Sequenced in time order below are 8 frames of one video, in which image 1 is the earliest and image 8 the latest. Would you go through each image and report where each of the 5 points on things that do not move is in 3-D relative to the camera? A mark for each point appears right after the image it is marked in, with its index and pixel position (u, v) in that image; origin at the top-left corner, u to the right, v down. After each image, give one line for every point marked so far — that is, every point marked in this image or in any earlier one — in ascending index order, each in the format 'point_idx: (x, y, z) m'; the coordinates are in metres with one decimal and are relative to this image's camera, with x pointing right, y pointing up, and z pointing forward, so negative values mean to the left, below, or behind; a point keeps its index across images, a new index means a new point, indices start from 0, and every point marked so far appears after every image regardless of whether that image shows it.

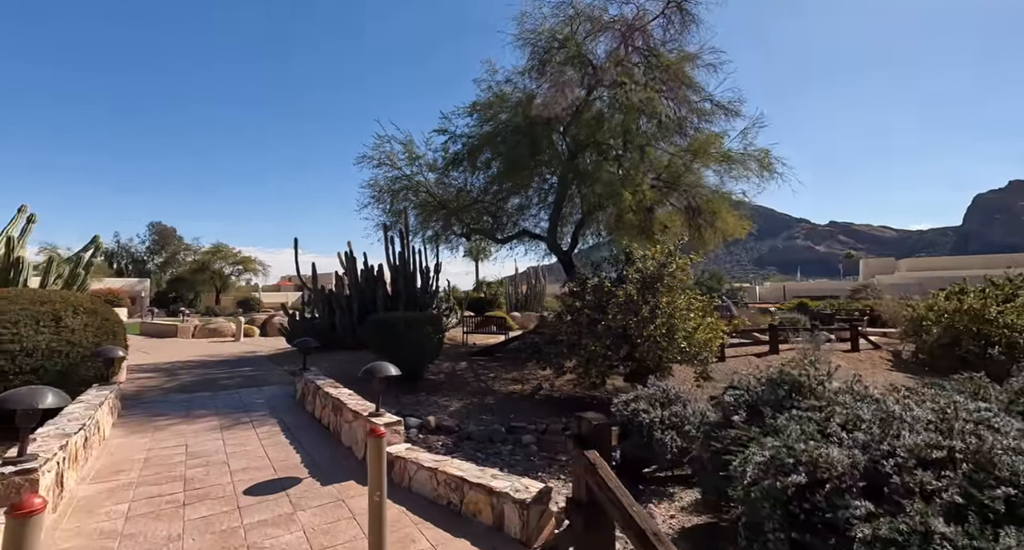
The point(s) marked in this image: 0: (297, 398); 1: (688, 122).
0: (-2.8, -1.6, +6.0) m
1: (+3.7, +3.3, +9.9) m
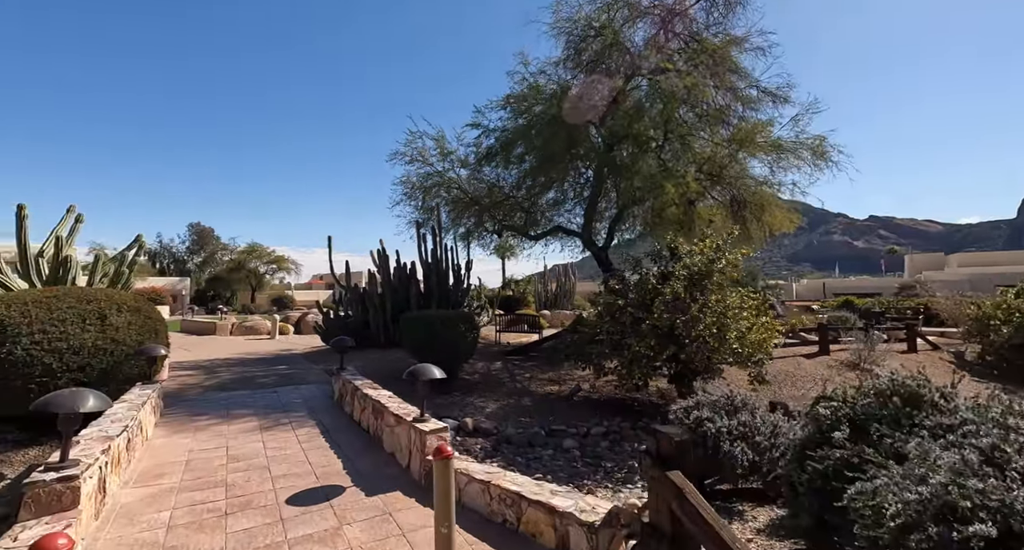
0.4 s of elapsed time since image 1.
0: (-2.3, -1.6, +5.9) m
1: (+4.5, +3.3, +9.4) m
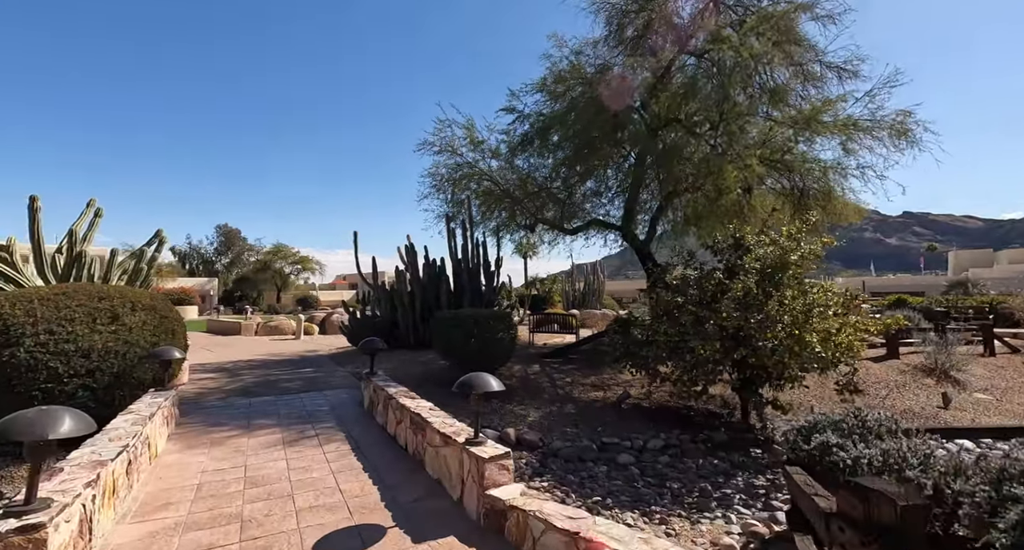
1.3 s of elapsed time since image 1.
0: (-1.7, -1.5, +5.3) m
1: (+5.1, +3.4, +8.5) m
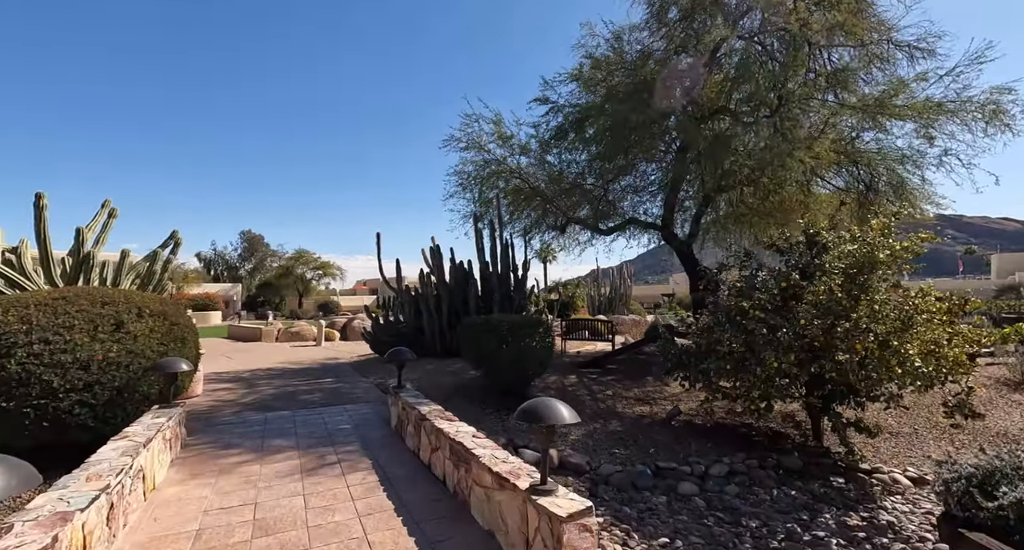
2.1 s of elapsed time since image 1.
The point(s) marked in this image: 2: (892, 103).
0: (-1.2, -1.5, +4.7) m
1: (+5.7, +3.4, +7.7) m
2: (+6.1, +2.8, +7.5) m
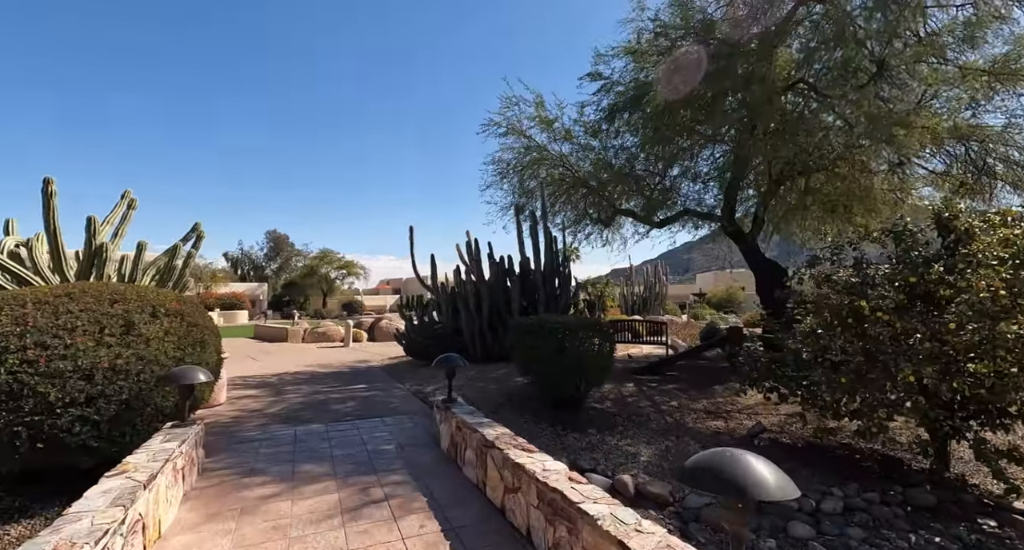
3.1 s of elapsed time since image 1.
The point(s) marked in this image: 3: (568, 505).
0: (-0.6, -1.5, +4.0) m
1: (+6.5, +3.4, +6.6) m
2: (+6.8, +2.8, +6.4) m
3: (+0.3, -1.1, +2.2) m
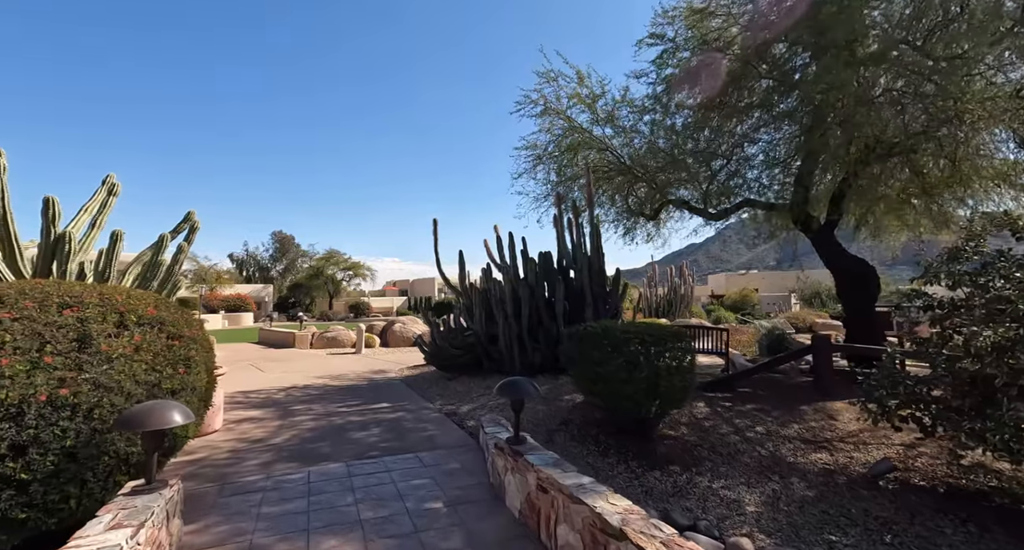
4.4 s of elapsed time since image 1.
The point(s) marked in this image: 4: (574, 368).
0: (0.0, -1.5, +2.8) m
1: (+7.1, +3.5, +5.5) m
2: (+7.5, +2.8, +5.3) m
3: (+0.8, -1.0, +1.1) m
4: (+0.7, -1.1, +5.5) m
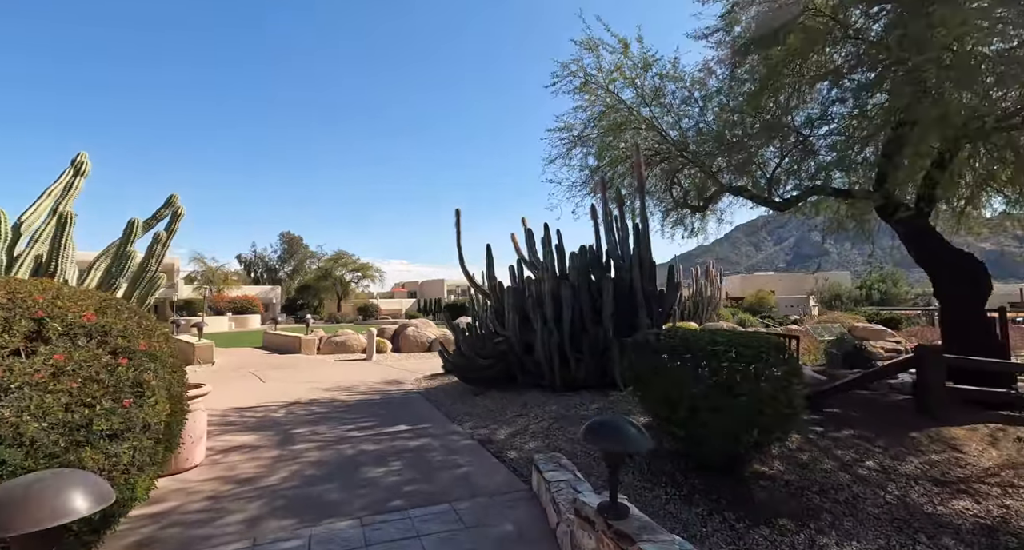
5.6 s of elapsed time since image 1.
0: (+0.5, -1.4, +1.8) m
1: (+7.6, +3.5, +4.3) m
2: (+7.9, +2.9, +4.1) m
3: (+1.2, -1.0, 0.0) m
4: (+1.2, -1.0, +4.4) m
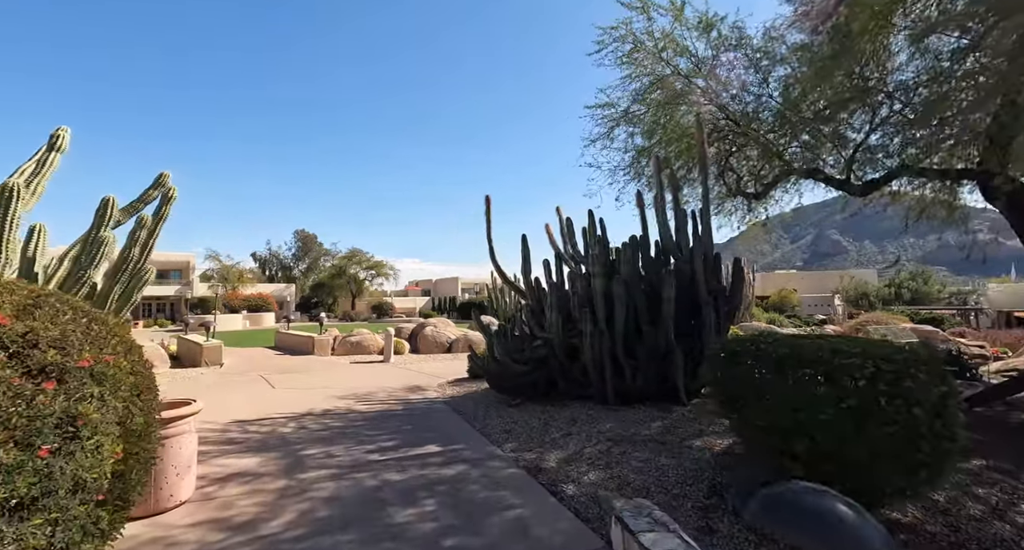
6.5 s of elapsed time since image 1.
0: (+0.8, -1.4, +0.9) m
1: (+8.0, +3.5, +3.3) m
2: (+8.4, +2.9, +3.0) m
3: (+1.6, -0.9, -0.9) m
4: (+1.6, -1.0, +3.5) m
